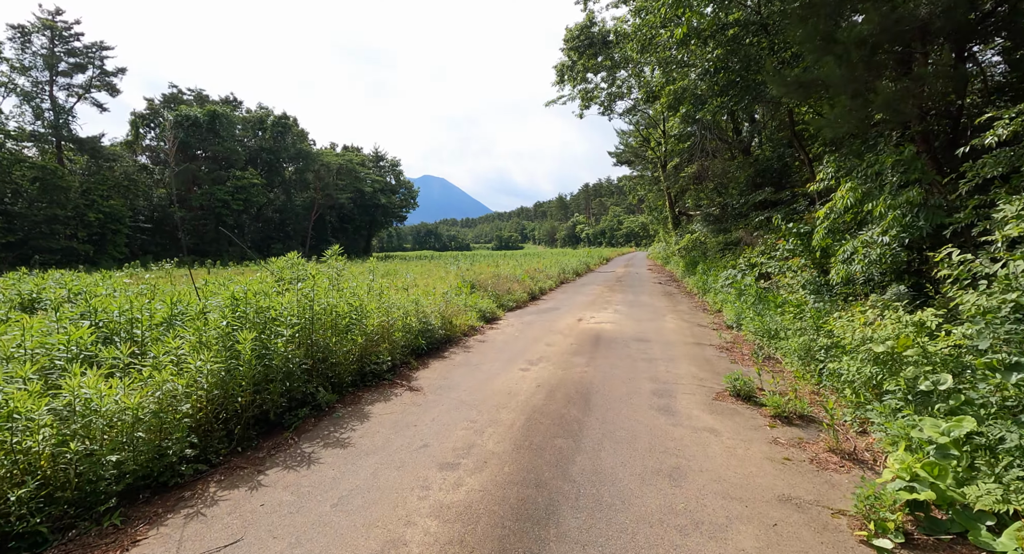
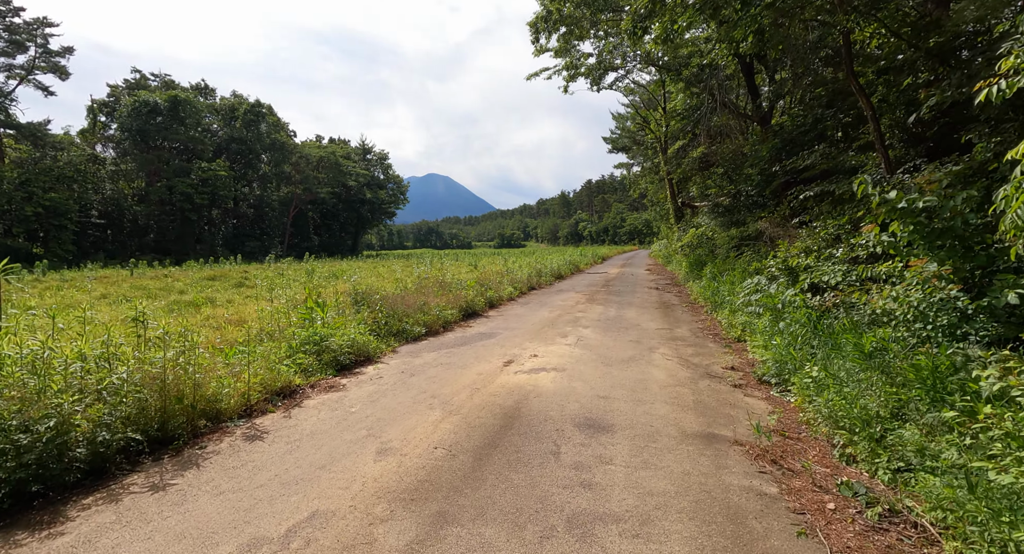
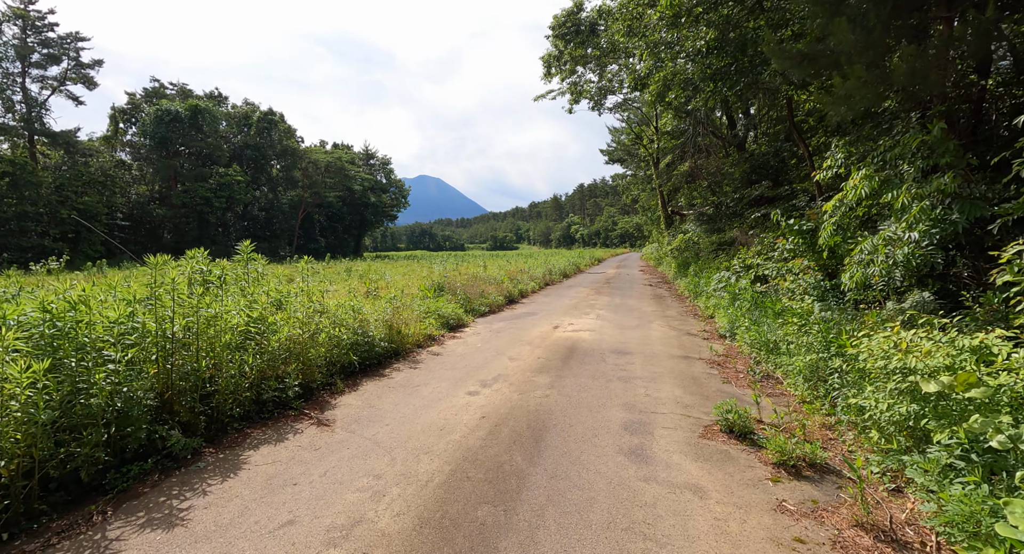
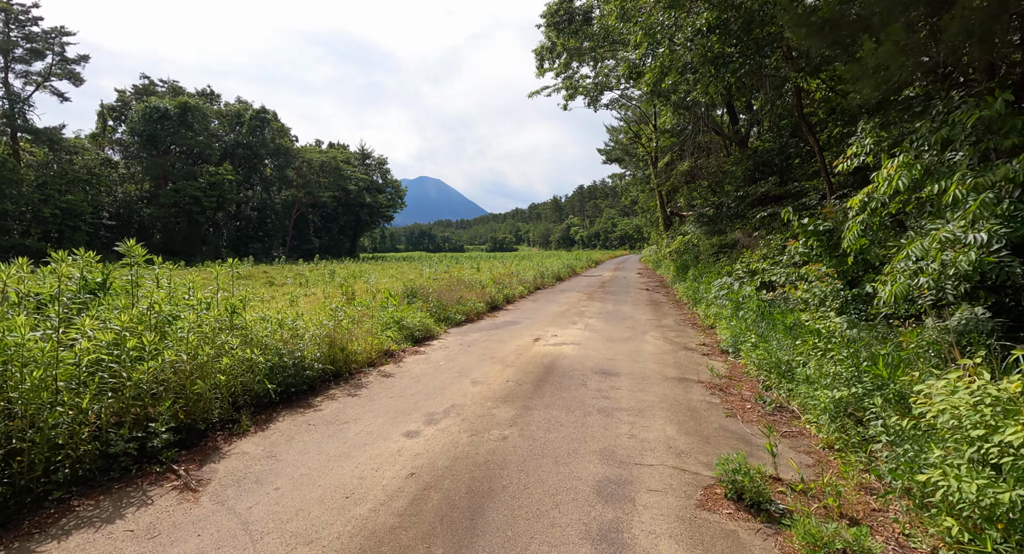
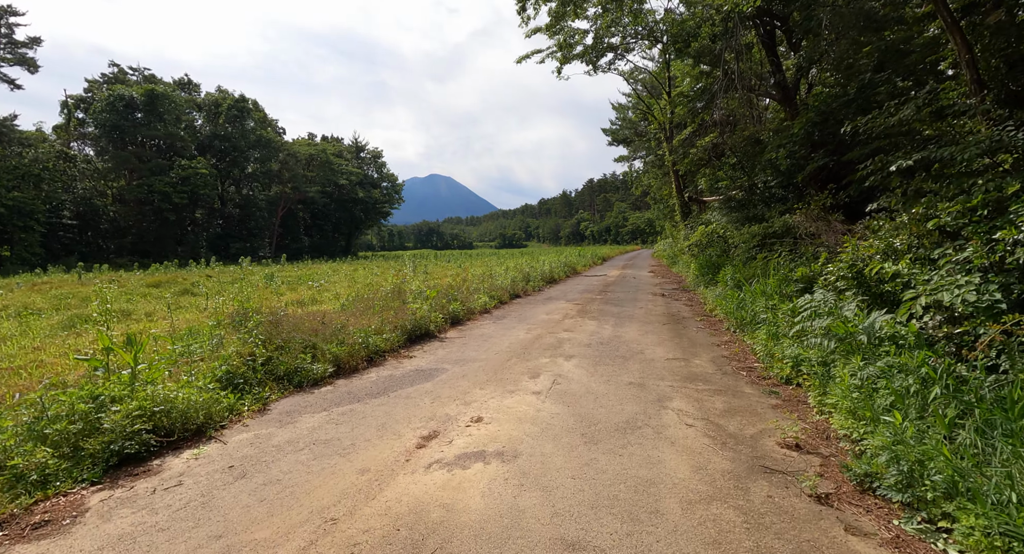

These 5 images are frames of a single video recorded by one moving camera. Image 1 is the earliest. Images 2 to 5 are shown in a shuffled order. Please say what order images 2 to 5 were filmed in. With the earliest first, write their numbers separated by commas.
3, 4, 2, 5
